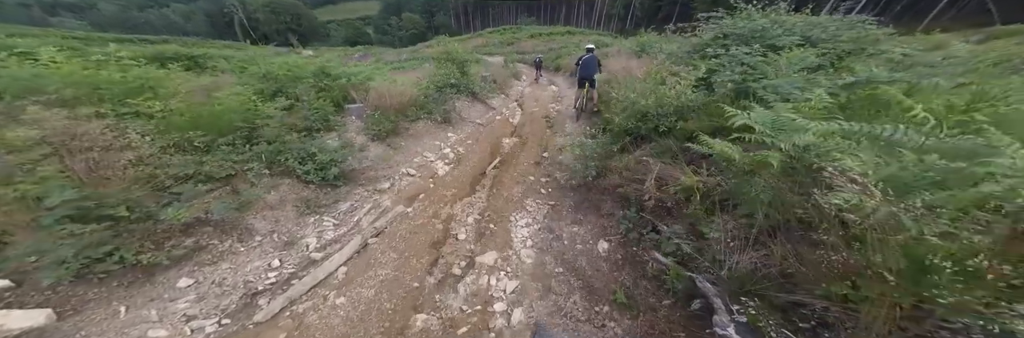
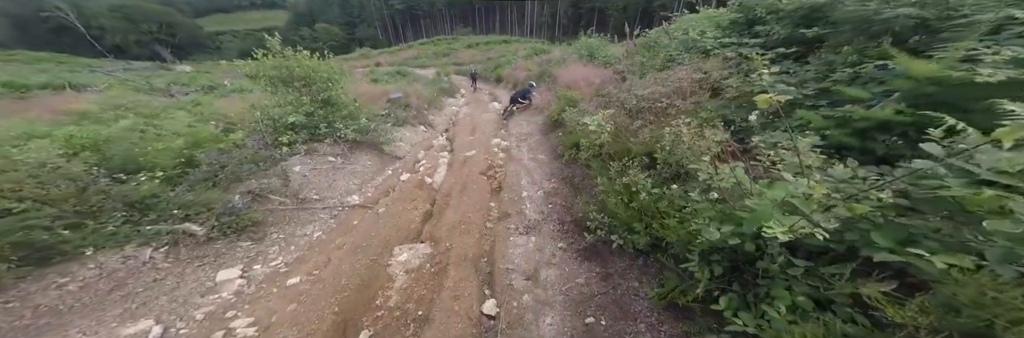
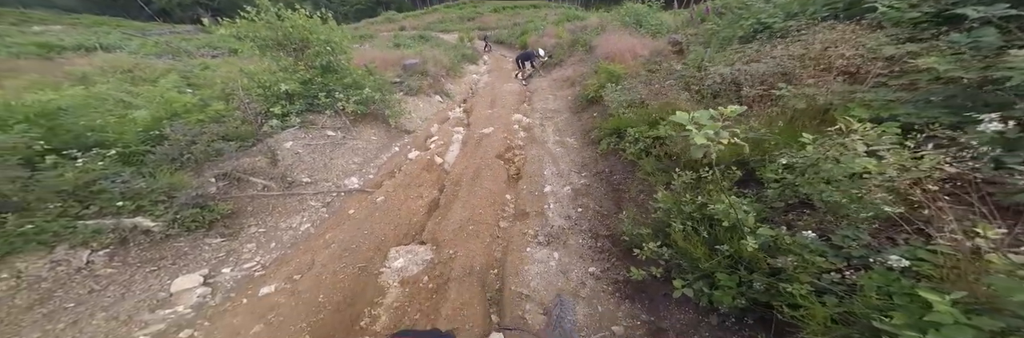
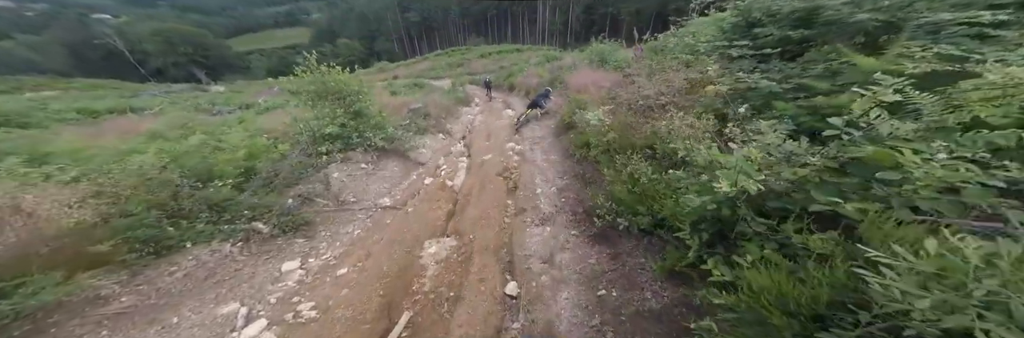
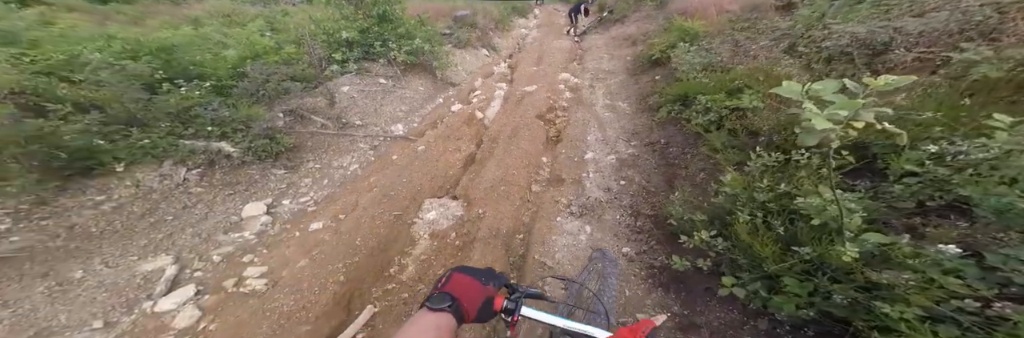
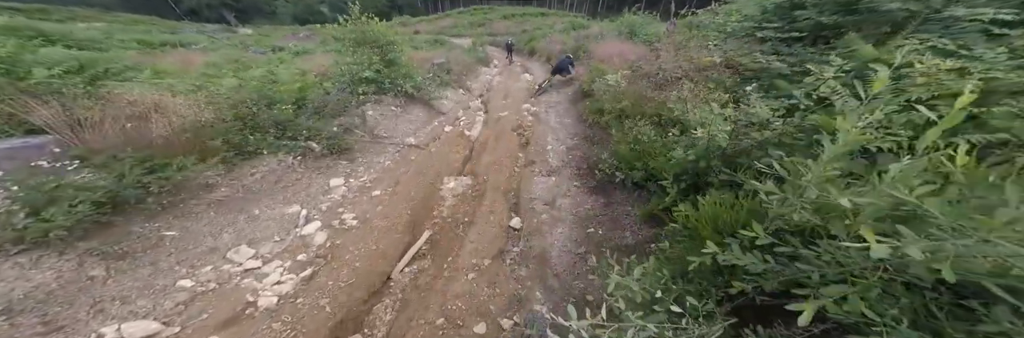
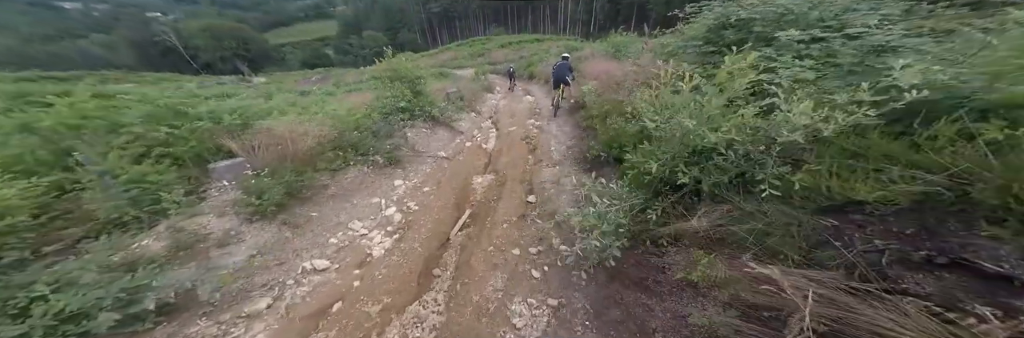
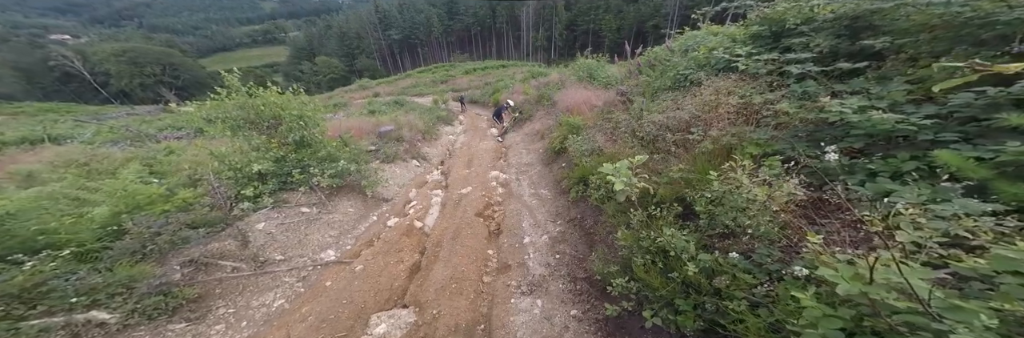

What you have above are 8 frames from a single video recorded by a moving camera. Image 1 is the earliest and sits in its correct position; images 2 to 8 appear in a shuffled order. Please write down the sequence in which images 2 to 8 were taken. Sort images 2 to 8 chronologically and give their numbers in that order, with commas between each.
7, 6, 4, 2, 8, 3, 5
